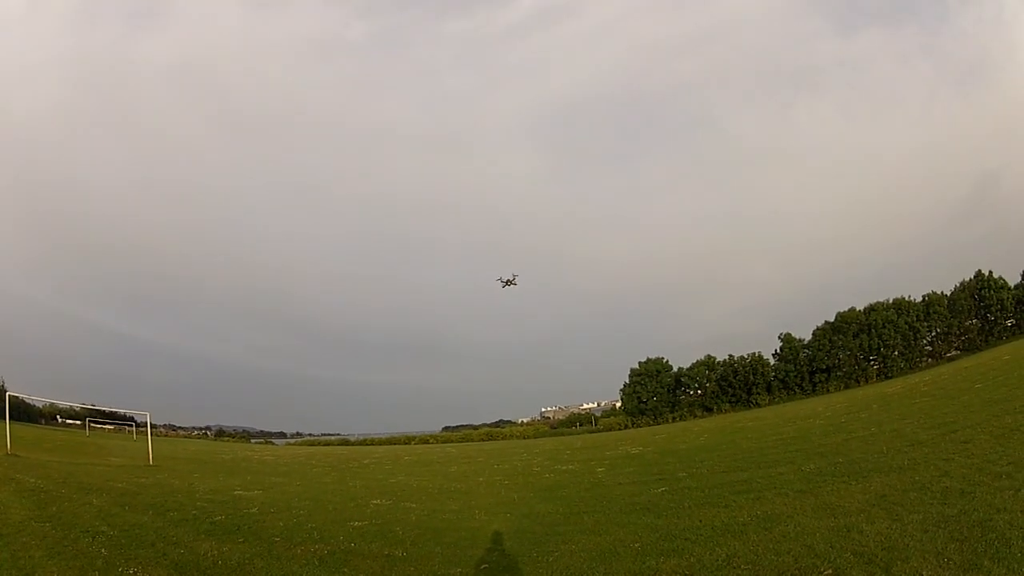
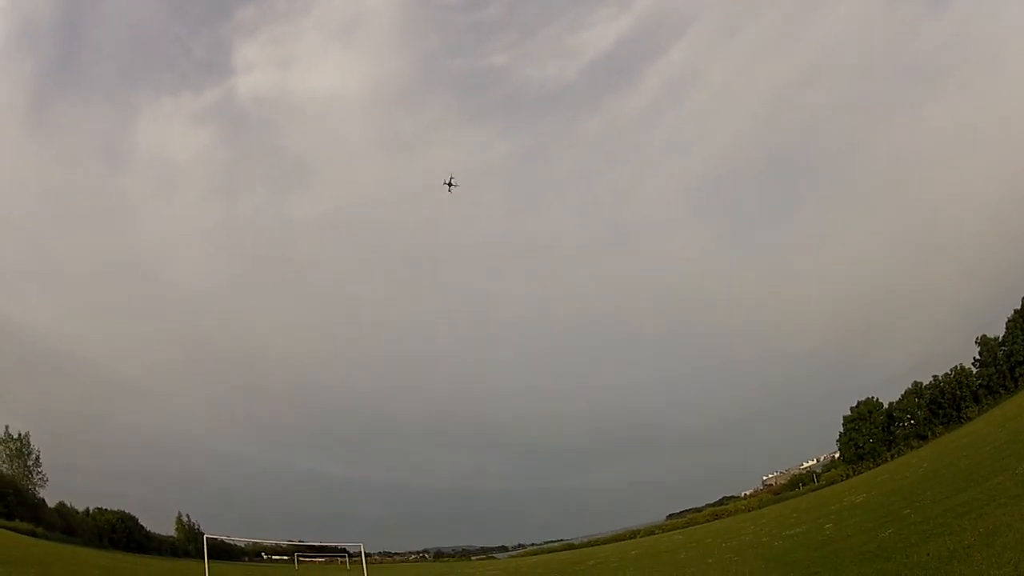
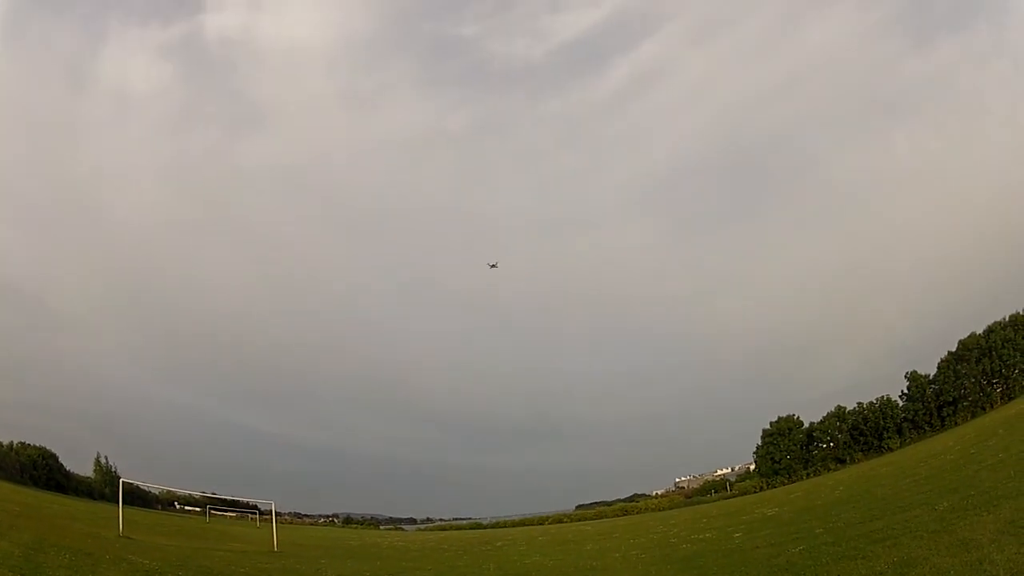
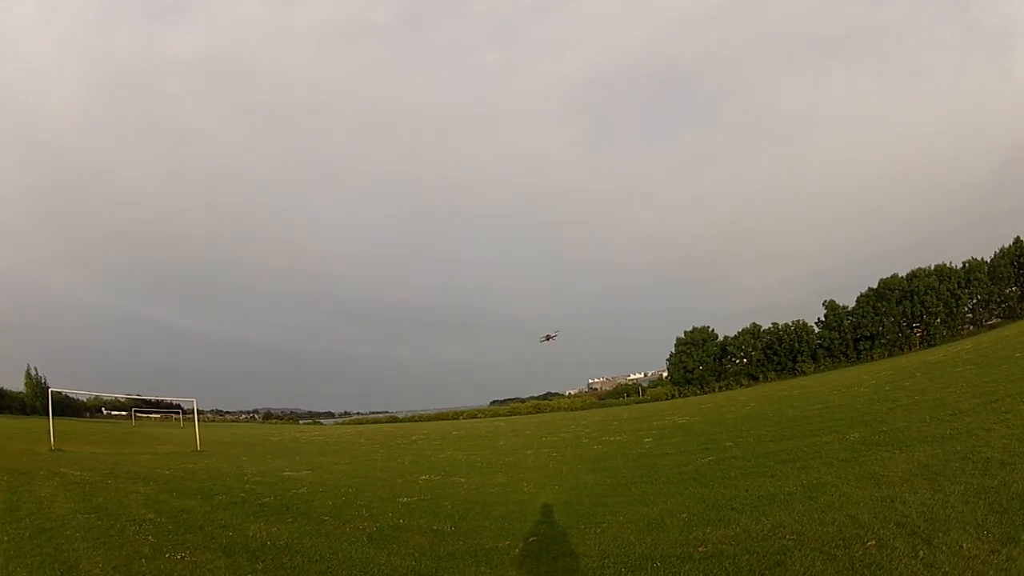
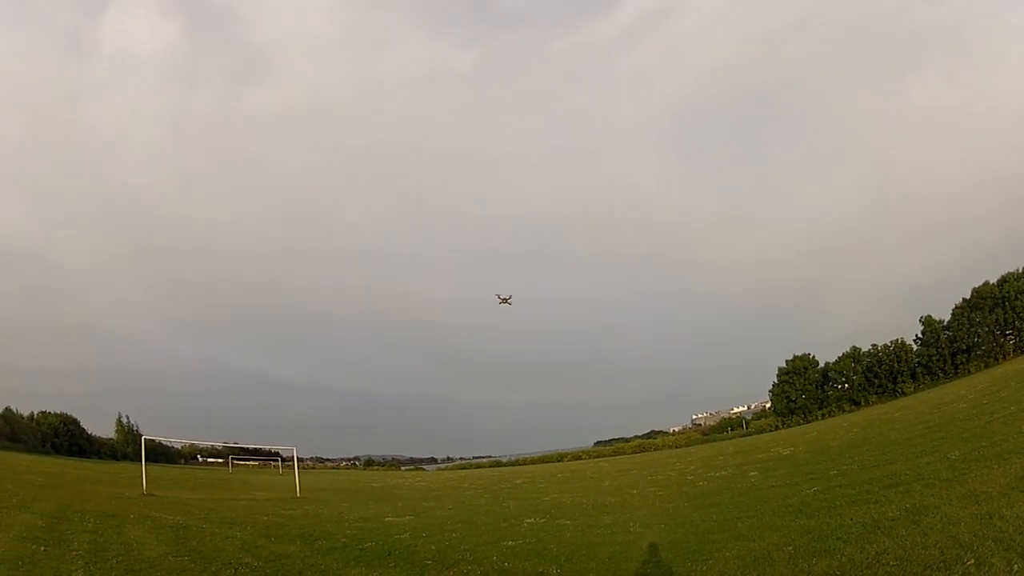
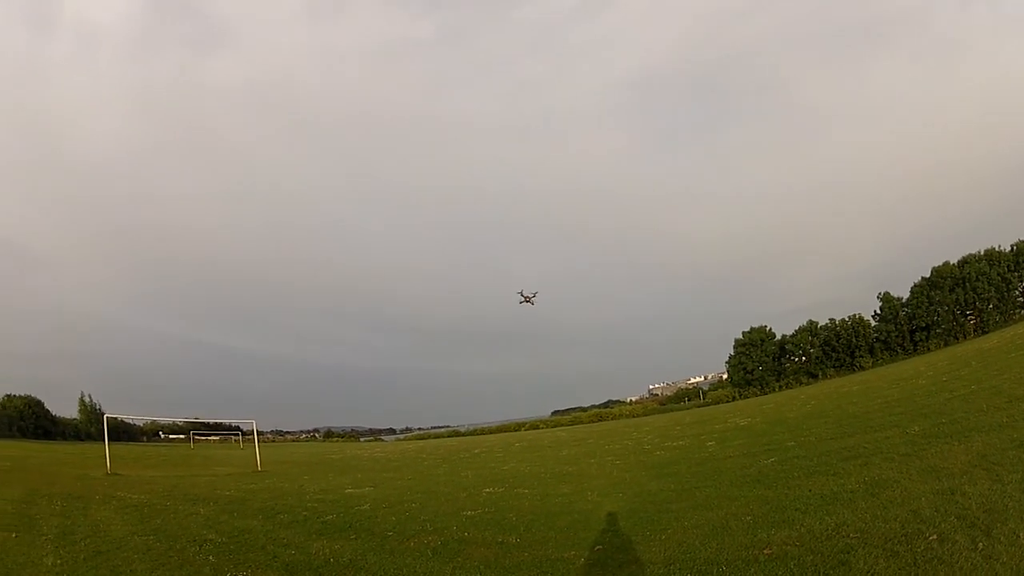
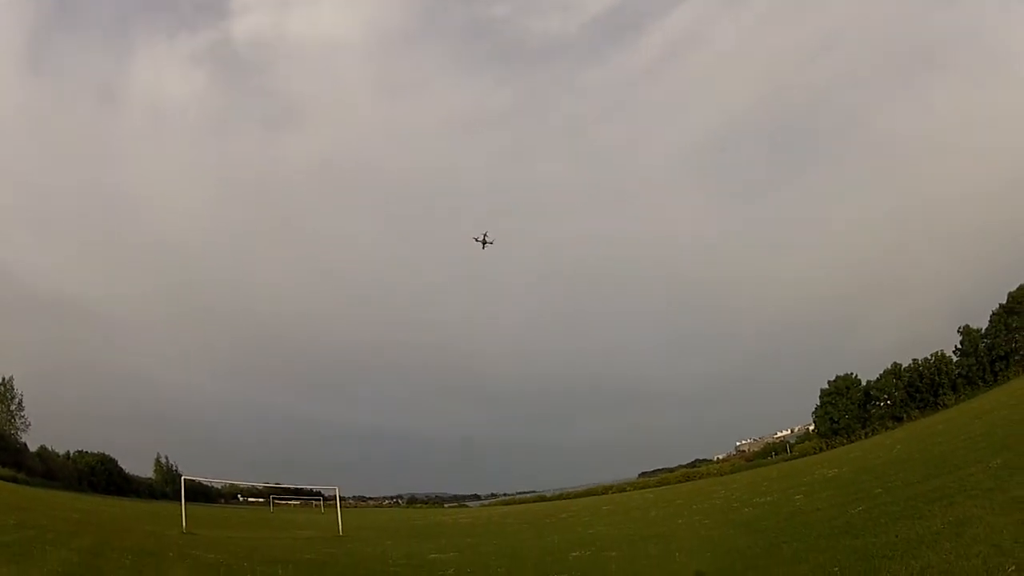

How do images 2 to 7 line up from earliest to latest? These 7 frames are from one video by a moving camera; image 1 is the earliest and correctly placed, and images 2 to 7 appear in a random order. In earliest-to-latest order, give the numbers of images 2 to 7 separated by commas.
4, 6, 5, 3, 2, 7
